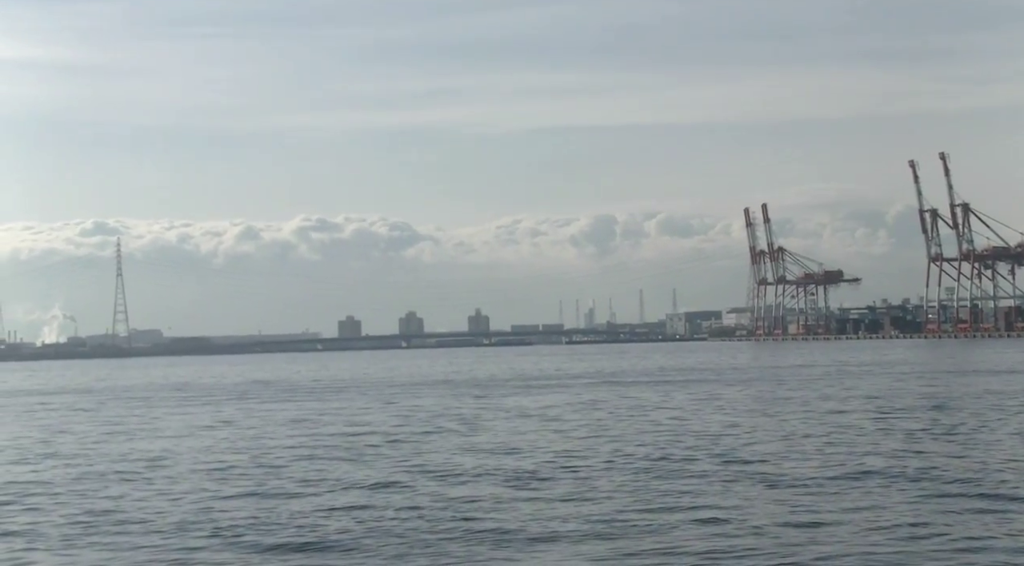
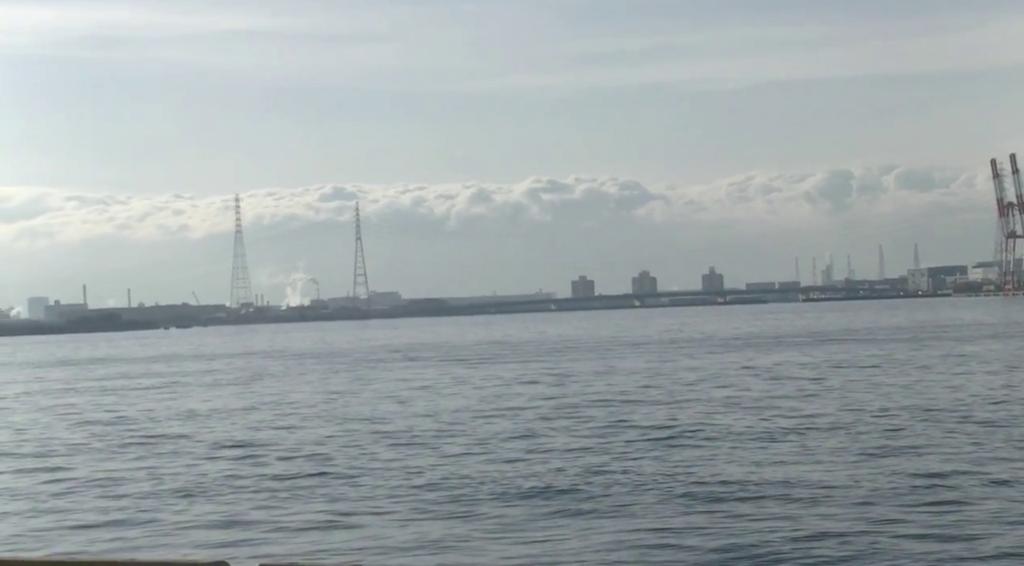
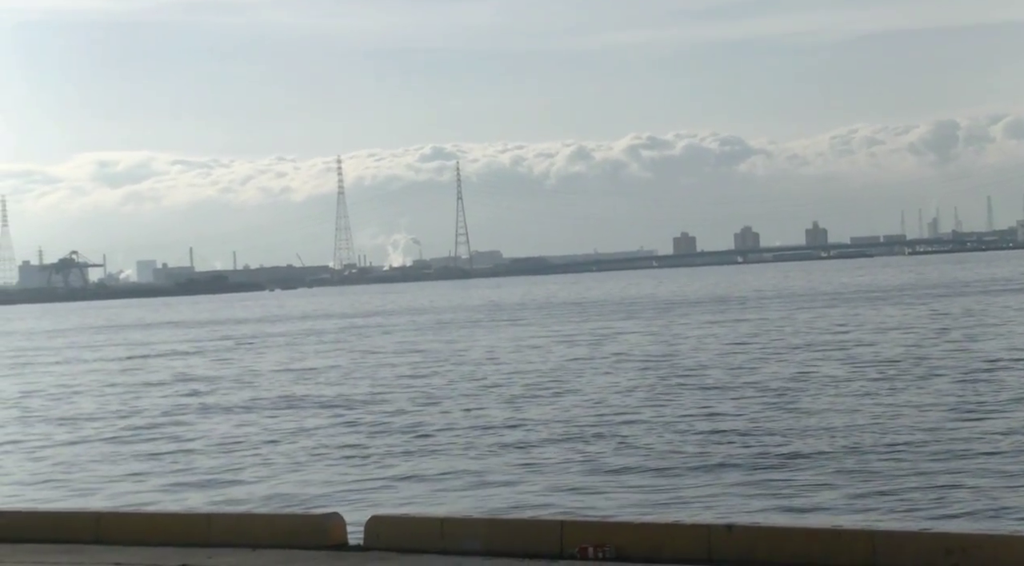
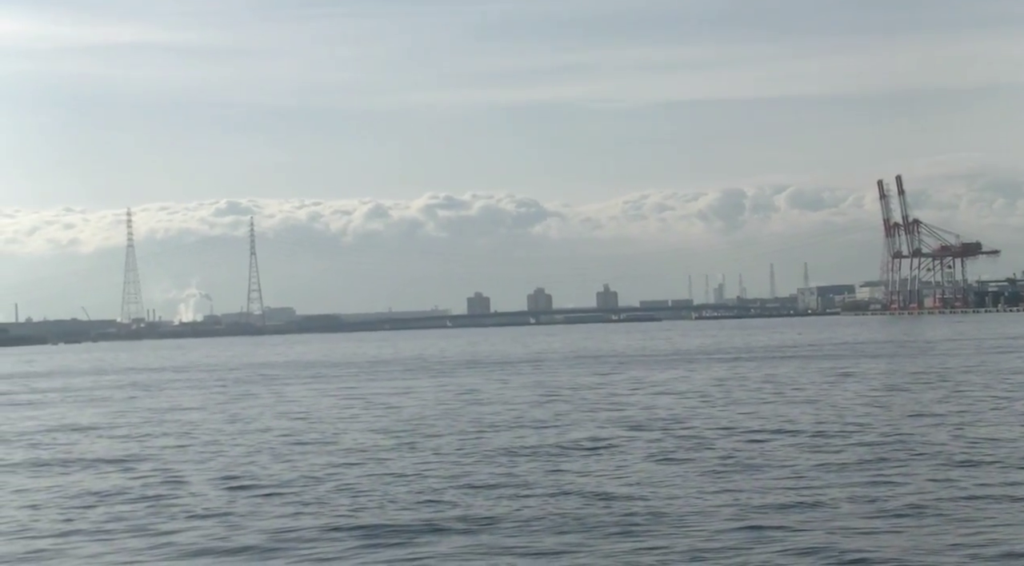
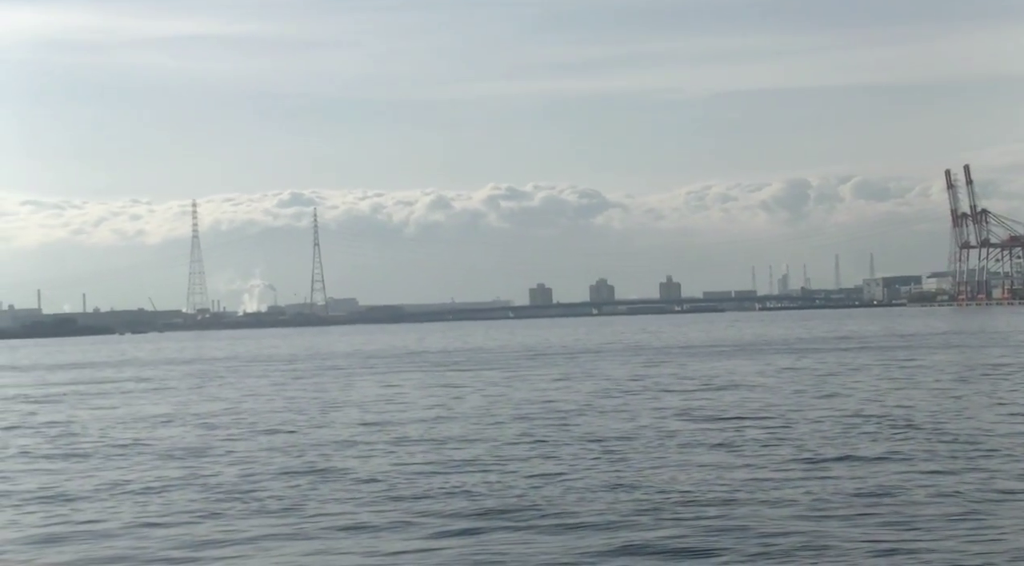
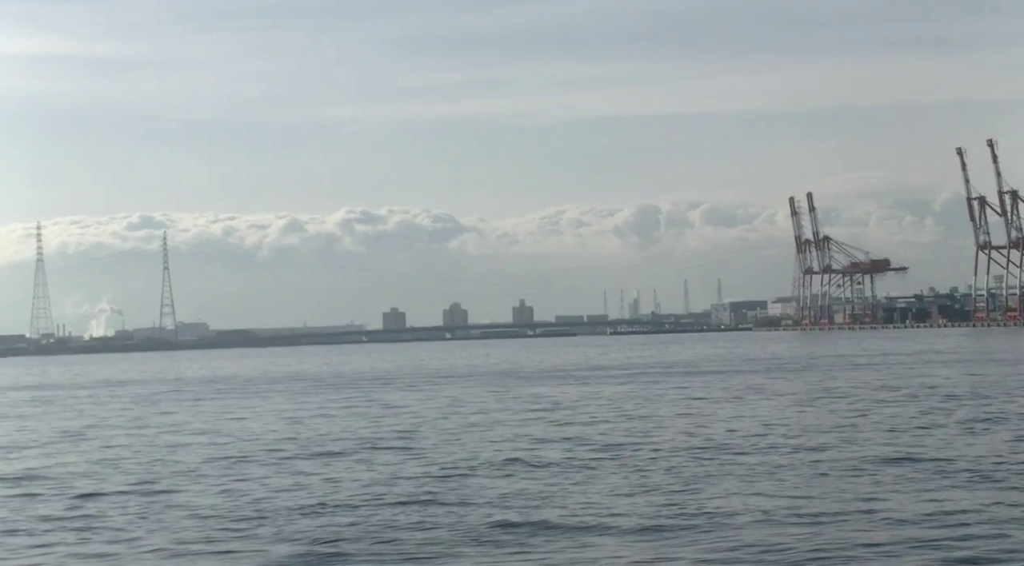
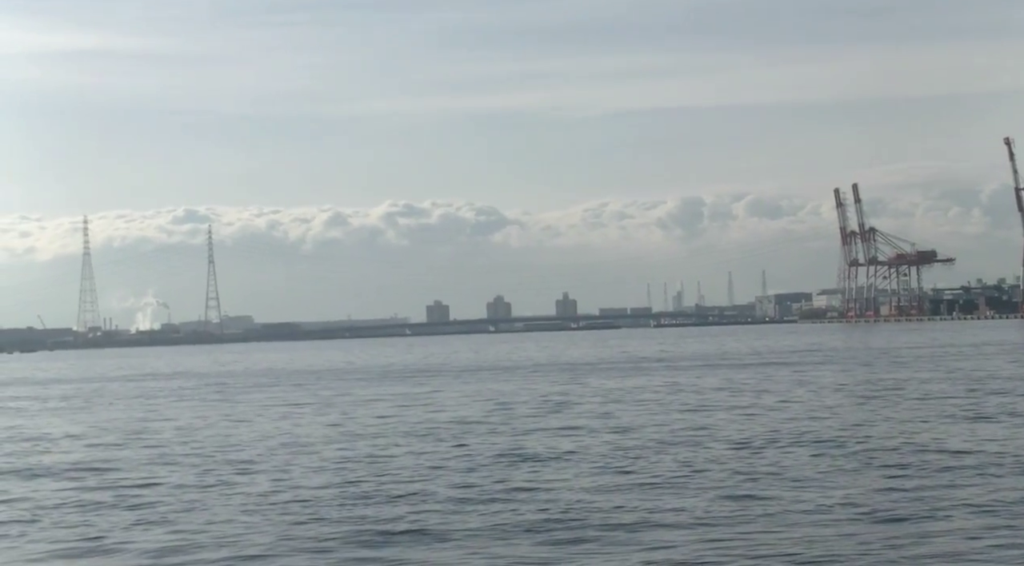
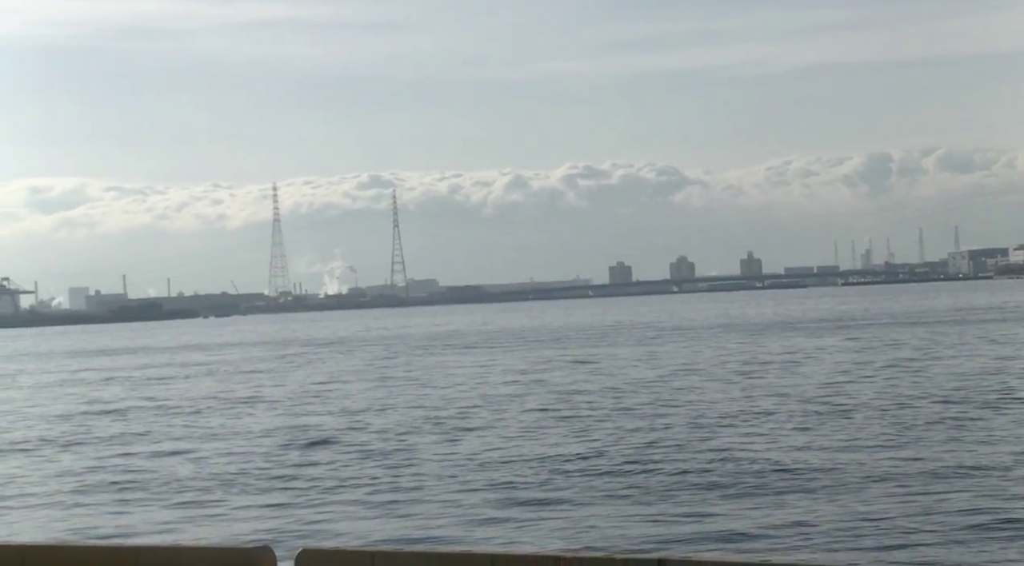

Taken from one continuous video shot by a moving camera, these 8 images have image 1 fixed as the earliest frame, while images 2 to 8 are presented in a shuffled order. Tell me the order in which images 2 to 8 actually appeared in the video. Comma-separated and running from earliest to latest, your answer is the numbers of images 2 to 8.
6, 7, 4, 5, 2, 8, 3
